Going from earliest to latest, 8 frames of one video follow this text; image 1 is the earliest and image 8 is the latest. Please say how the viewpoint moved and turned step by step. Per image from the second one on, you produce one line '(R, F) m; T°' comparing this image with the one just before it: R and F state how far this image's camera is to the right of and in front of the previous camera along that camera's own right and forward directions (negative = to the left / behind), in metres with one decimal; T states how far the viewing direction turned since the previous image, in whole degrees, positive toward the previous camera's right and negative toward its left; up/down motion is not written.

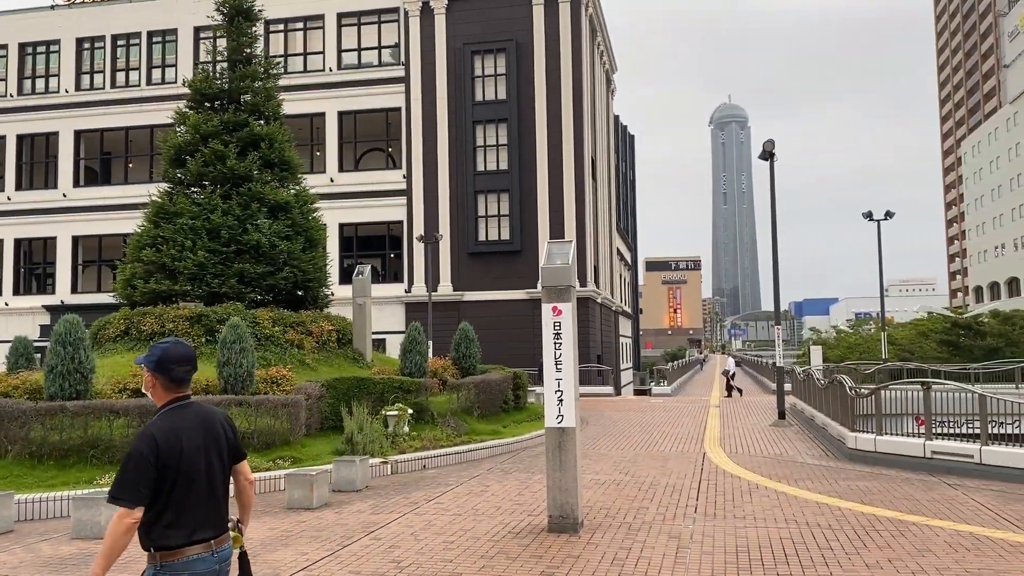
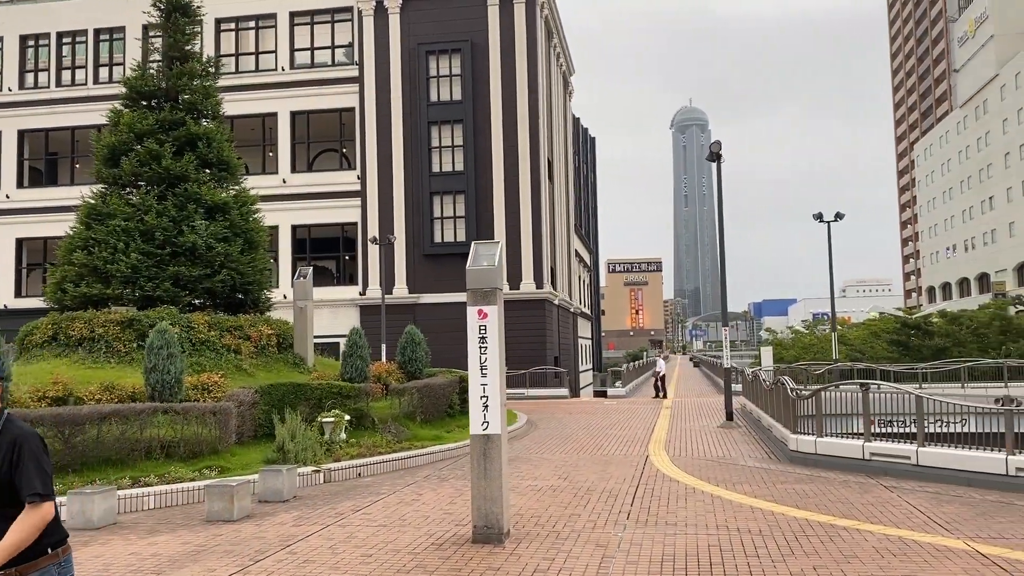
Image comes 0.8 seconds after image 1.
(+0.3, +0.2) m; +2°
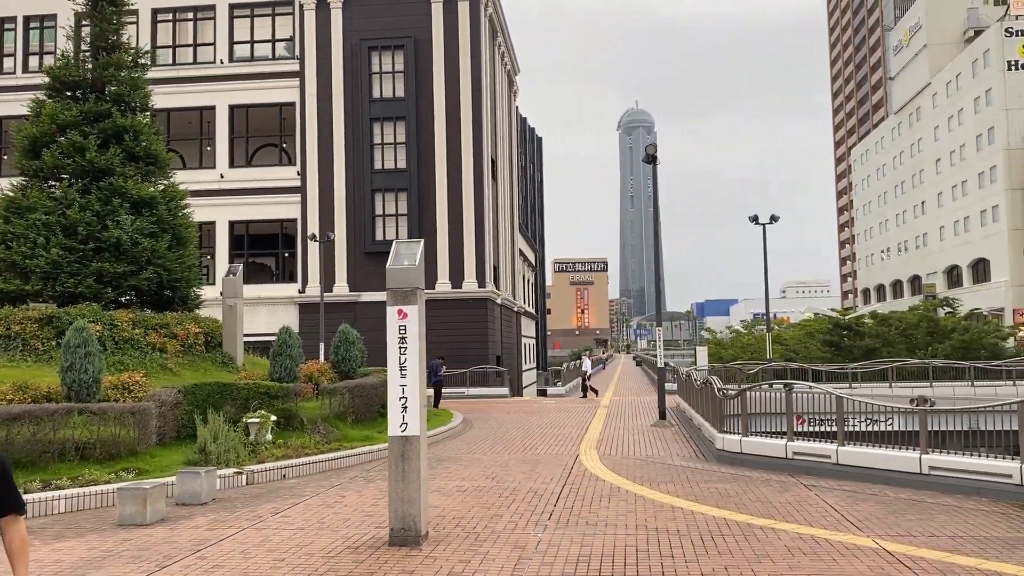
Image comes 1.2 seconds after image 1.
(+0.2, 0.0) m; +3°
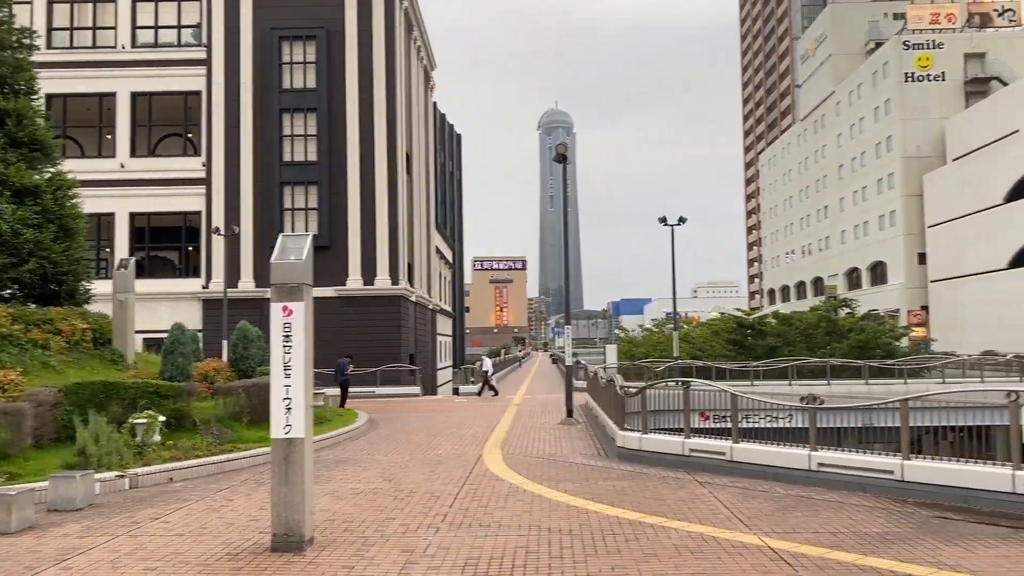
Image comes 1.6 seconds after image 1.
(+0.2, +0.1) m; +5°
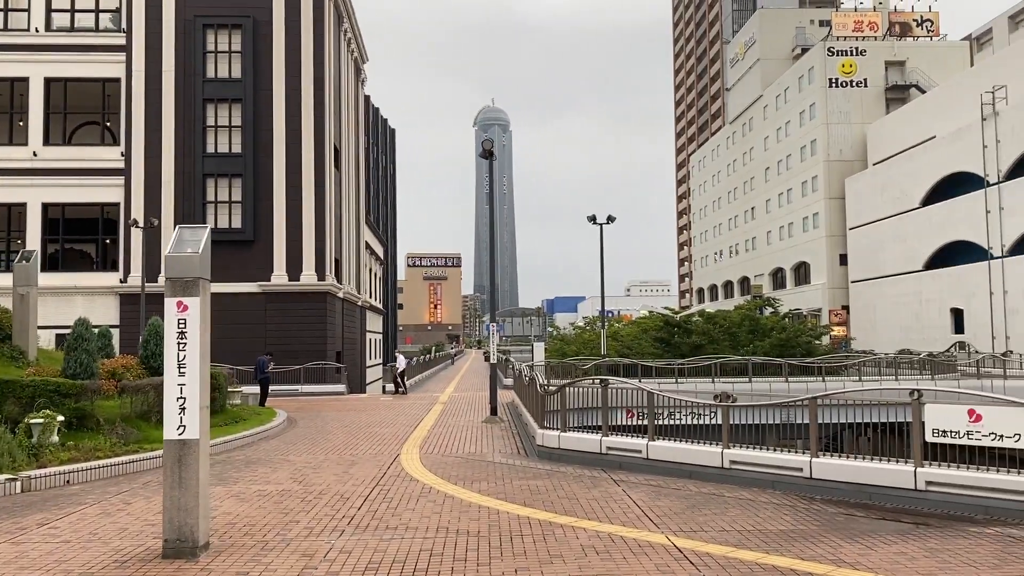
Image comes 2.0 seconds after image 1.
(+0.2, +0.1) m; +4°
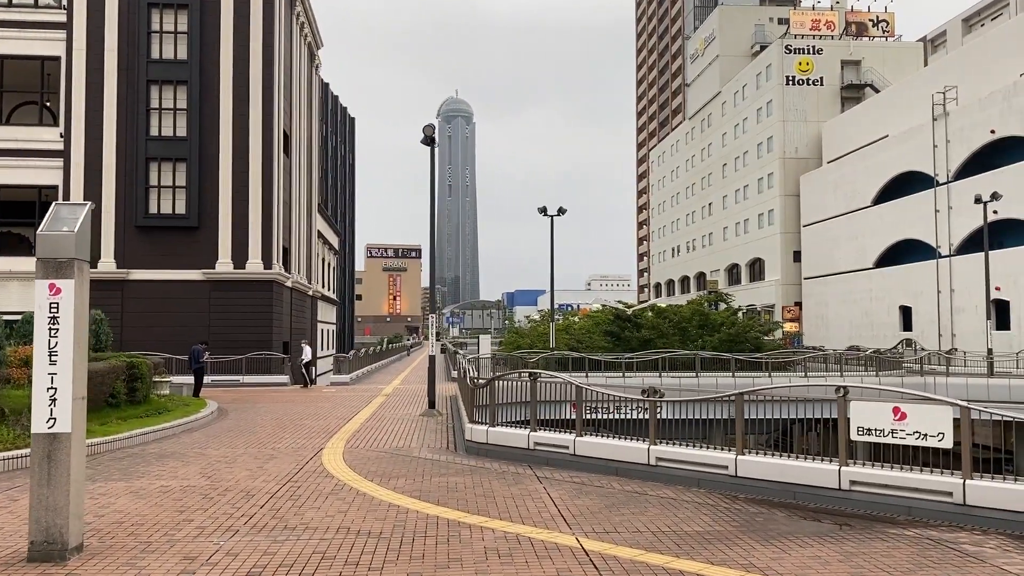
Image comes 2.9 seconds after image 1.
(+0.4, +0.3) m; +2°
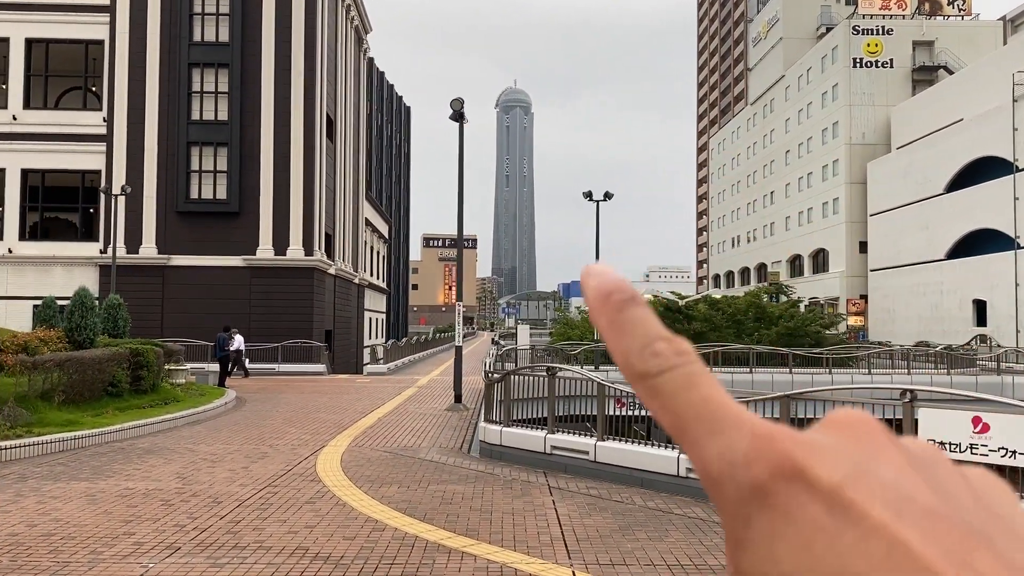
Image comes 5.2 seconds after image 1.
(+0.4, +1.1) m; -4°
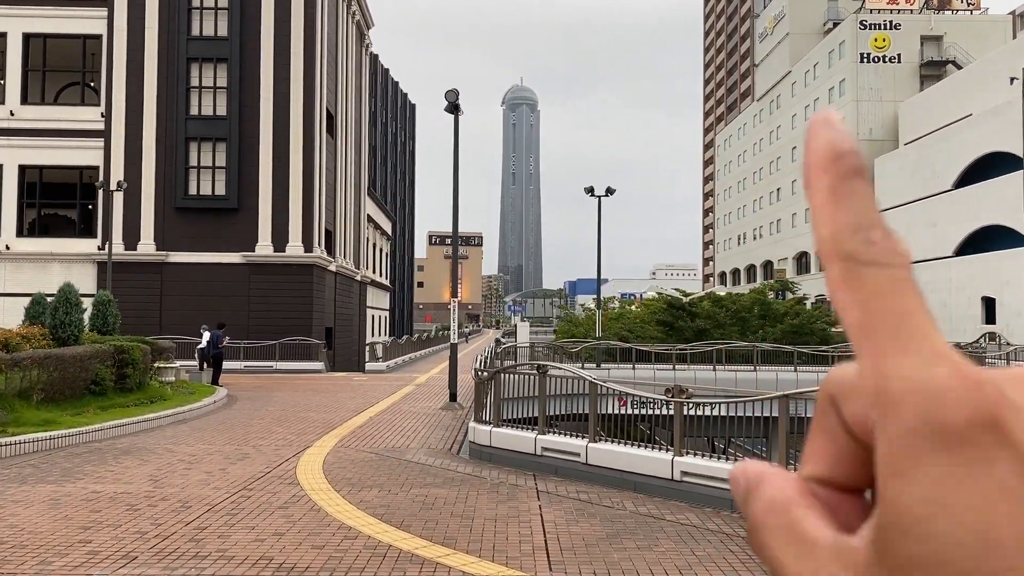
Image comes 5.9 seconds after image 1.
(+0.2, +0.4) m; 0°
